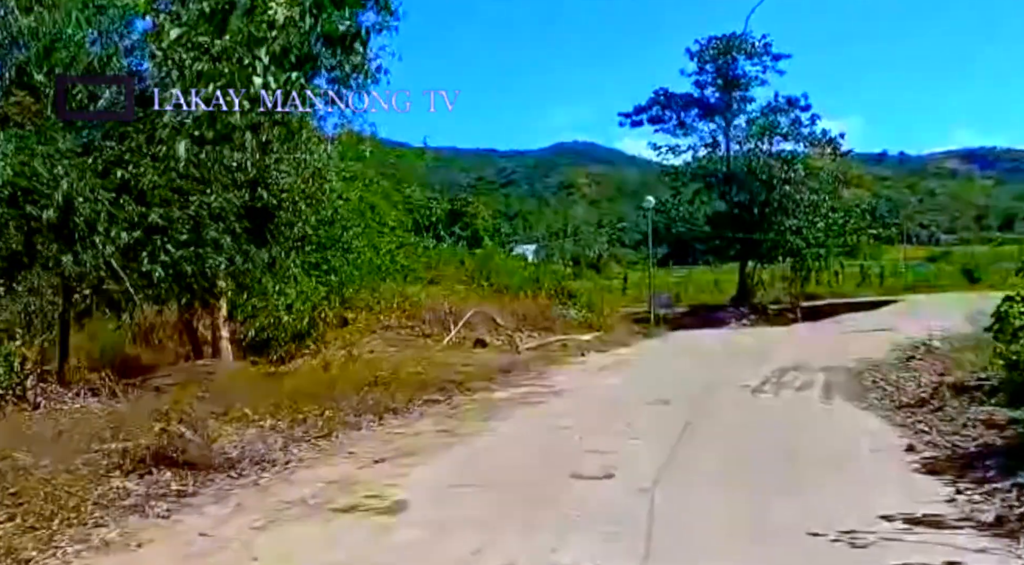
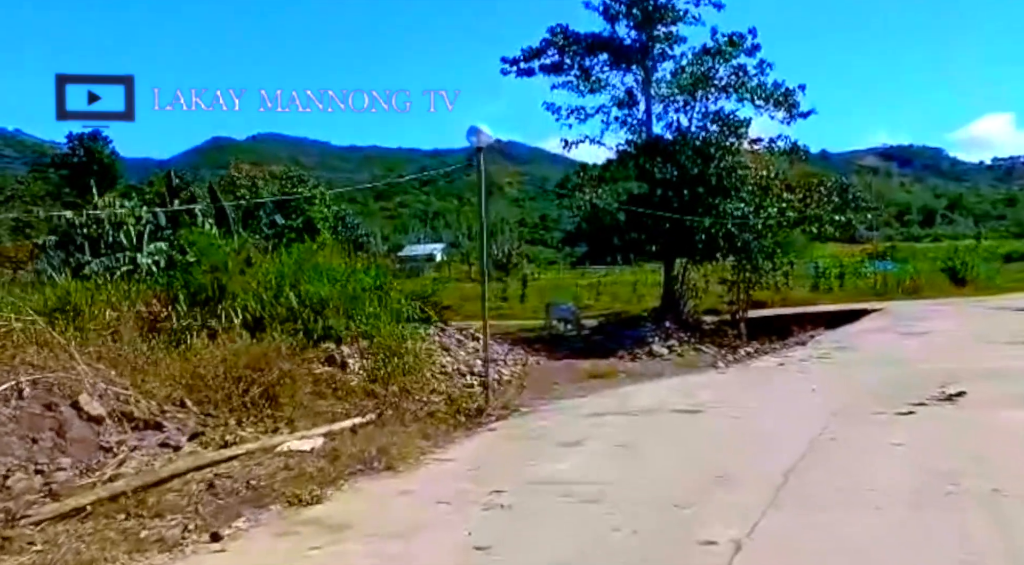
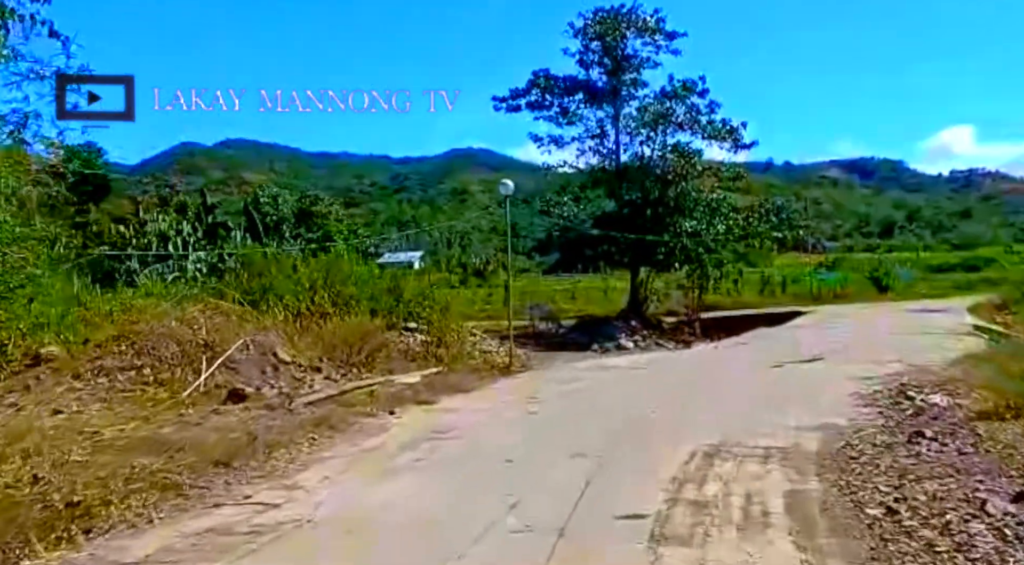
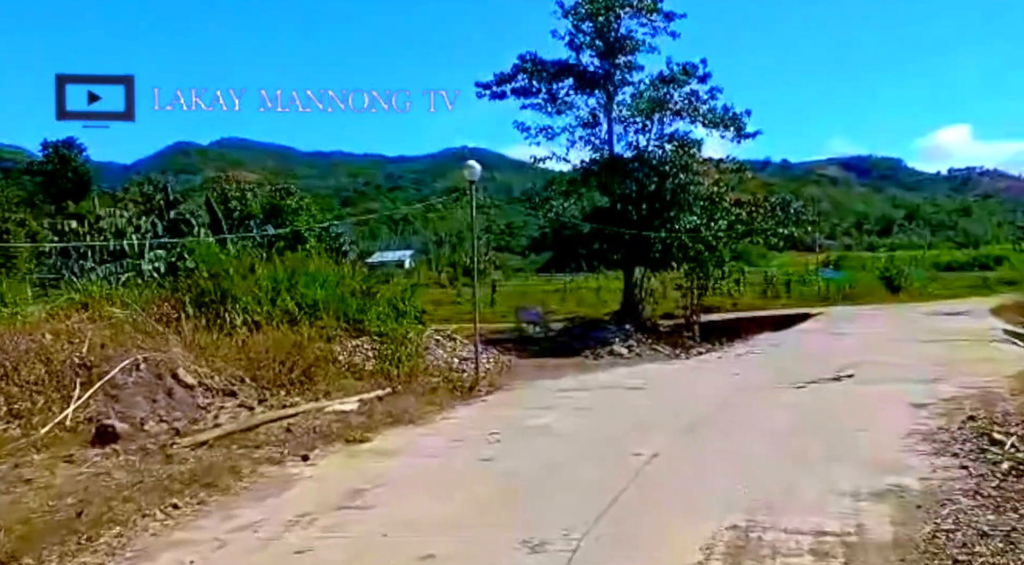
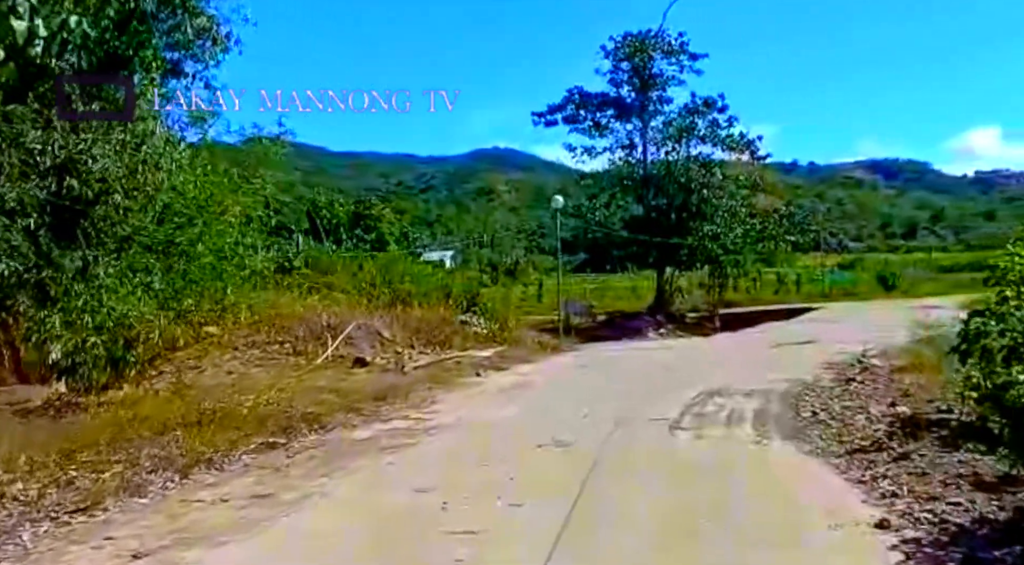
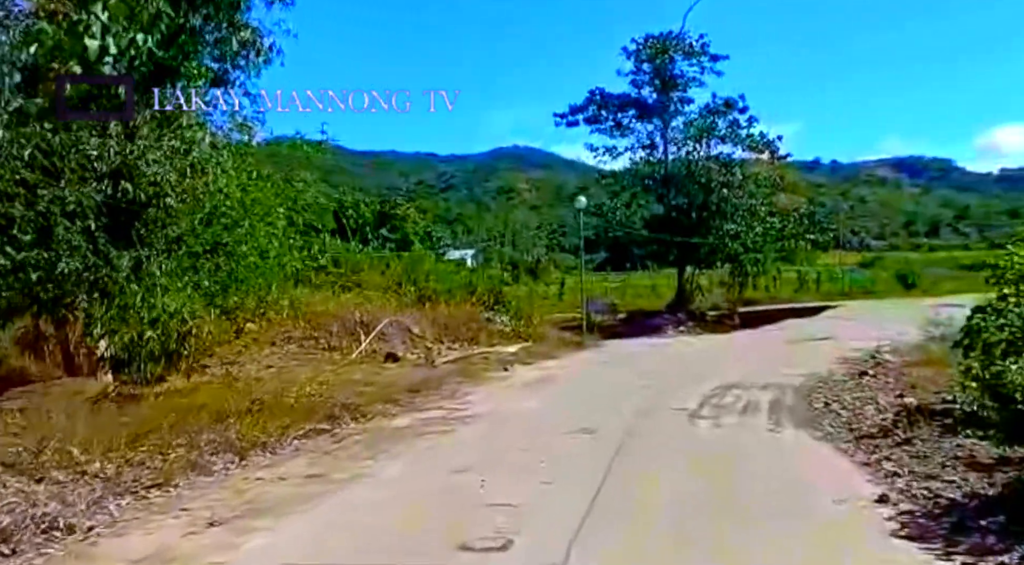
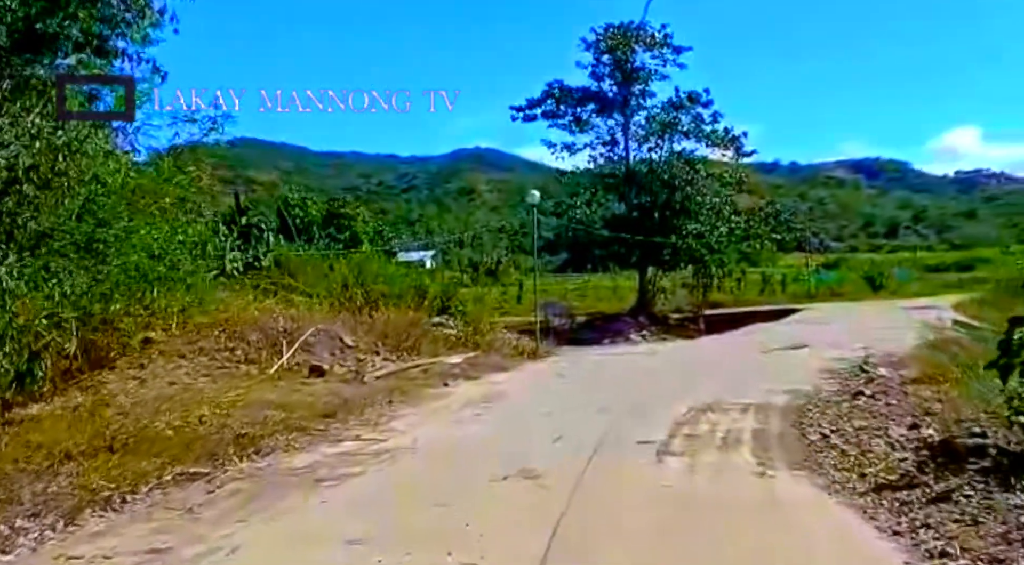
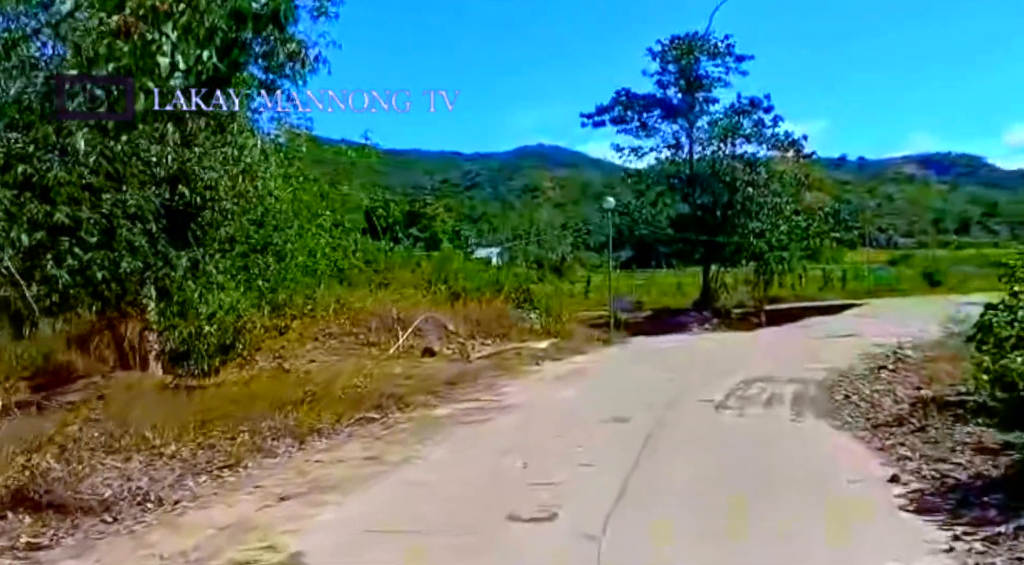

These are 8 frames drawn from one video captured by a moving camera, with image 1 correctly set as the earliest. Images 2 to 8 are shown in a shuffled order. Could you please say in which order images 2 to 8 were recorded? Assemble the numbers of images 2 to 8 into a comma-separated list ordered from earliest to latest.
8, 6, 5, 7, 3, 4, 2
